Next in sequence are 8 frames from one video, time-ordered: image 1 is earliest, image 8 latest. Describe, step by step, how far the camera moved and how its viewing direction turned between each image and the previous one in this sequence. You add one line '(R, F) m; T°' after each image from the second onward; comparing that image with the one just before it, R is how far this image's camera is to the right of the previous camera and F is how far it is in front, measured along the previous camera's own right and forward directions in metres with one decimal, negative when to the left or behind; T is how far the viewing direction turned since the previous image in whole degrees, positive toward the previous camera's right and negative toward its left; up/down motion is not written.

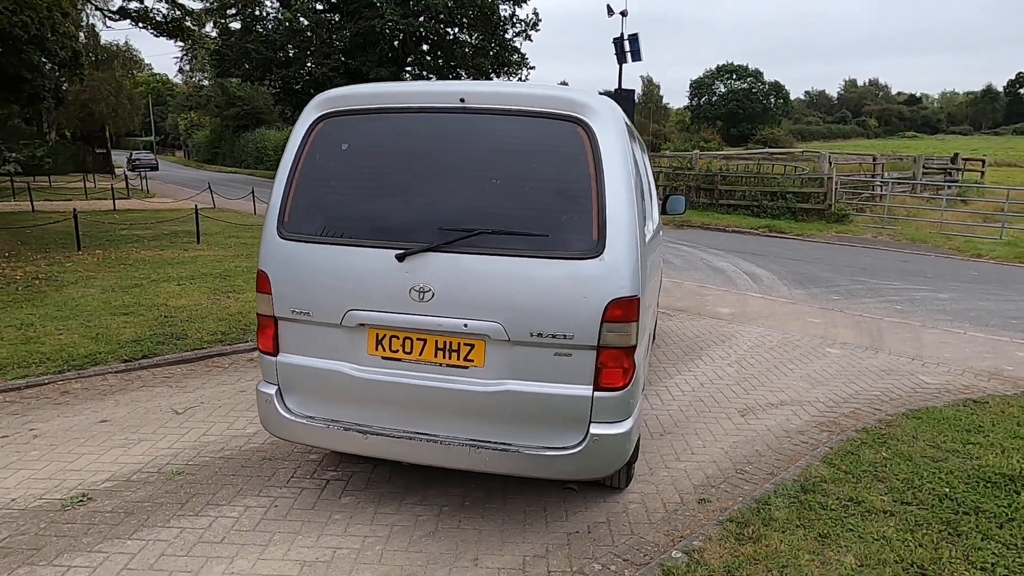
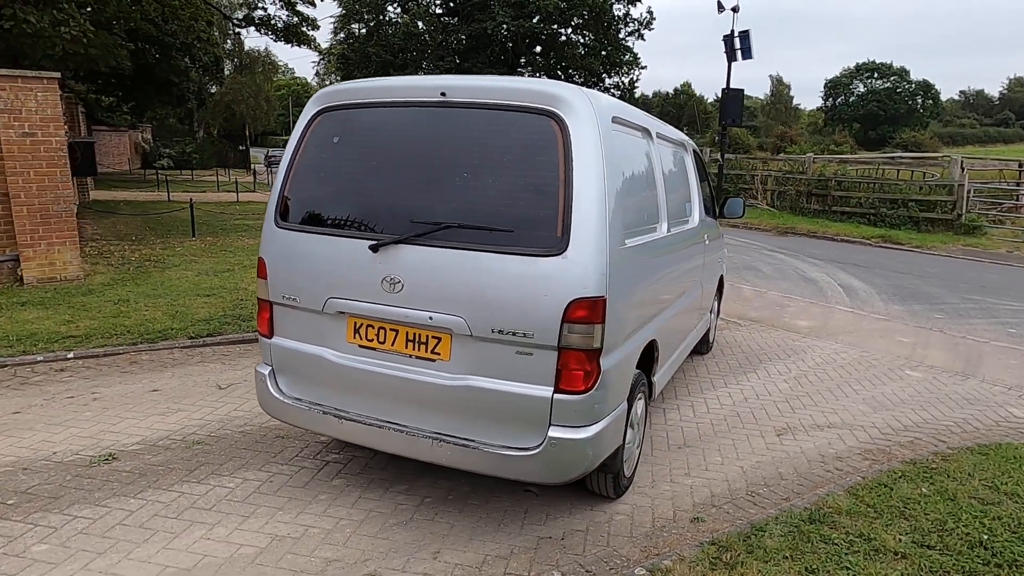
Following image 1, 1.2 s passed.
(+0.6, +0.1) m; -10°
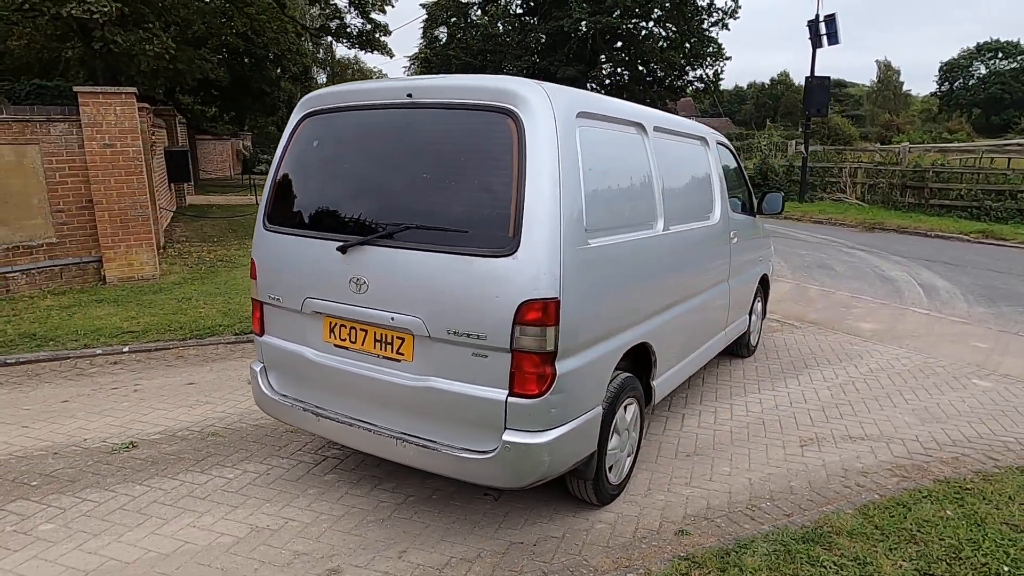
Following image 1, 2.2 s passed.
(+0.5, +0.1) m; -8°
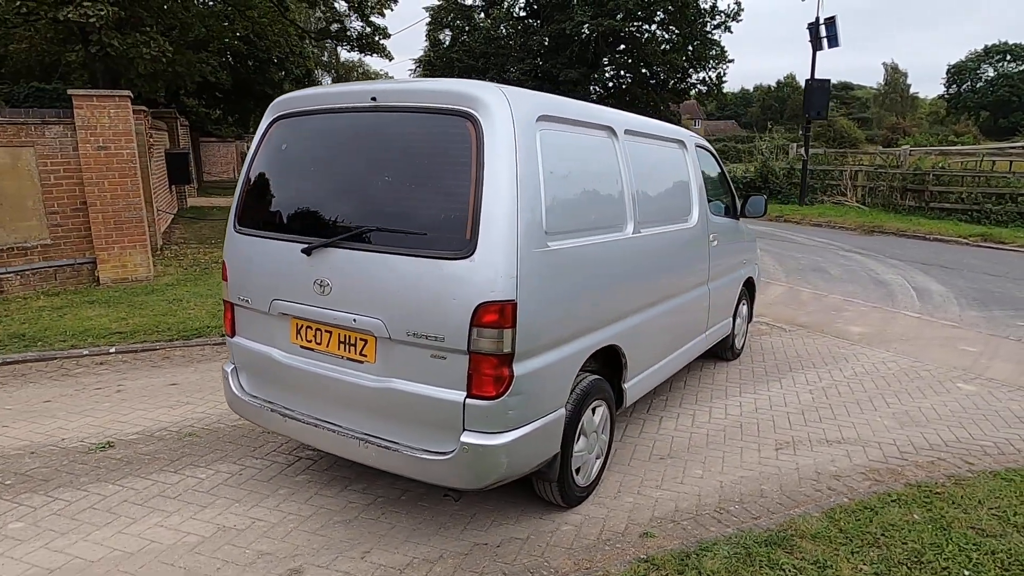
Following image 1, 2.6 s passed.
(+0.2, 0.0) m; -1°
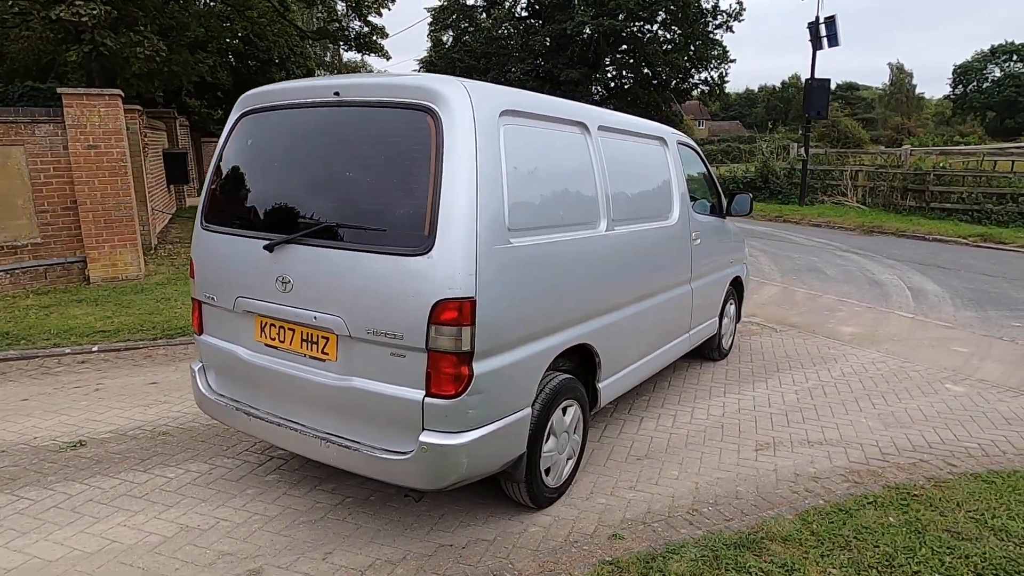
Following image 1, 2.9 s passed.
(+0.2, 0.0) m; 0°
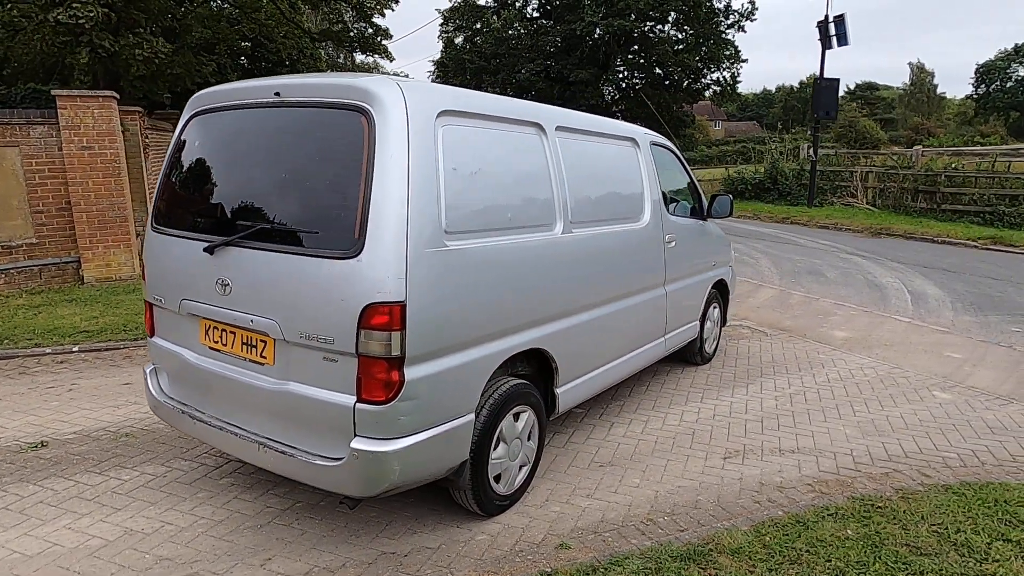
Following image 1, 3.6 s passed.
(+0.3, +0.1) m; -1°
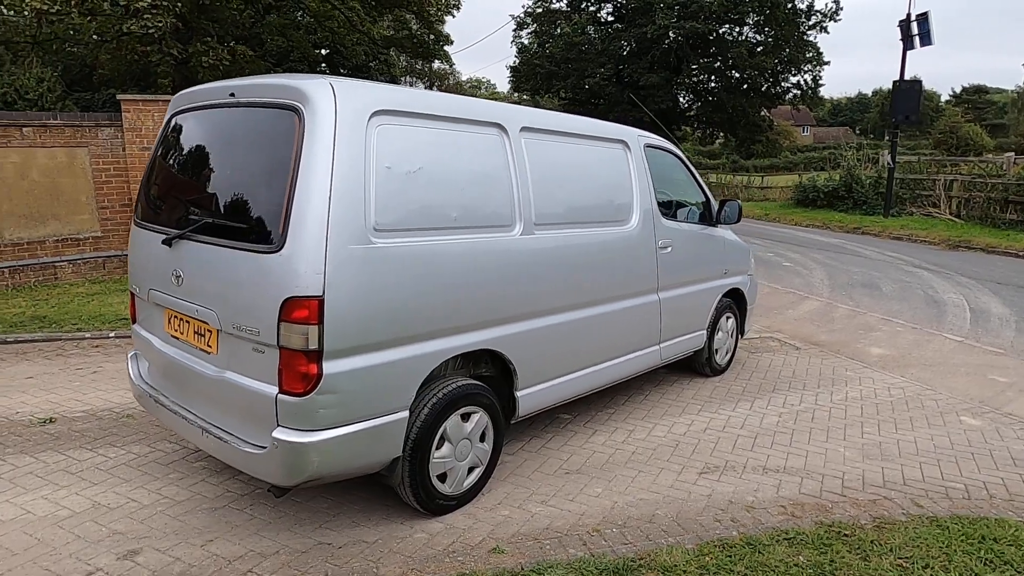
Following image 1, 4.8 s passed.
(+0.6, +0.1) m; -7°
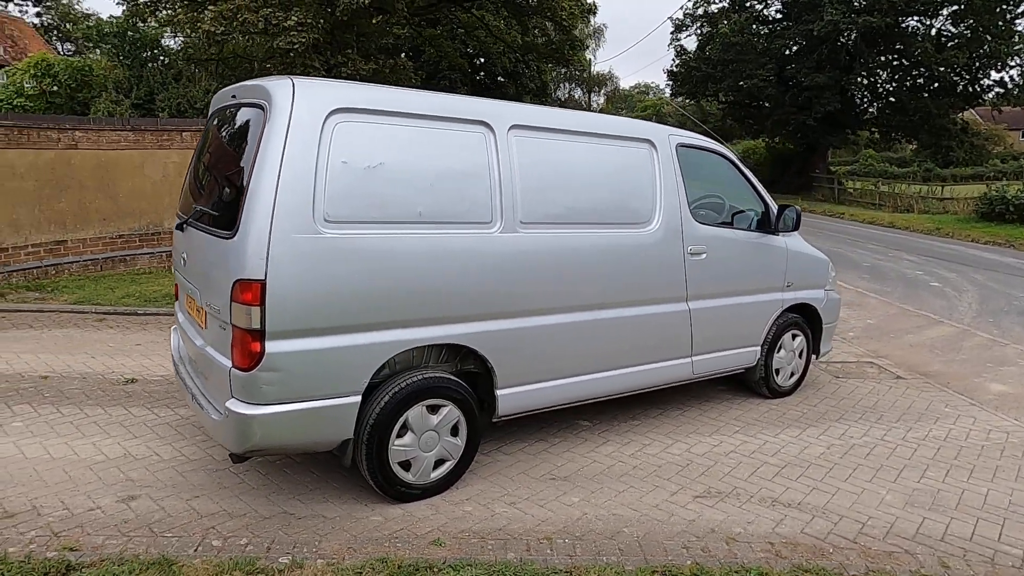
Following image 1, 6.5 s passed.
(+0.9, +0.1) m; -14°
